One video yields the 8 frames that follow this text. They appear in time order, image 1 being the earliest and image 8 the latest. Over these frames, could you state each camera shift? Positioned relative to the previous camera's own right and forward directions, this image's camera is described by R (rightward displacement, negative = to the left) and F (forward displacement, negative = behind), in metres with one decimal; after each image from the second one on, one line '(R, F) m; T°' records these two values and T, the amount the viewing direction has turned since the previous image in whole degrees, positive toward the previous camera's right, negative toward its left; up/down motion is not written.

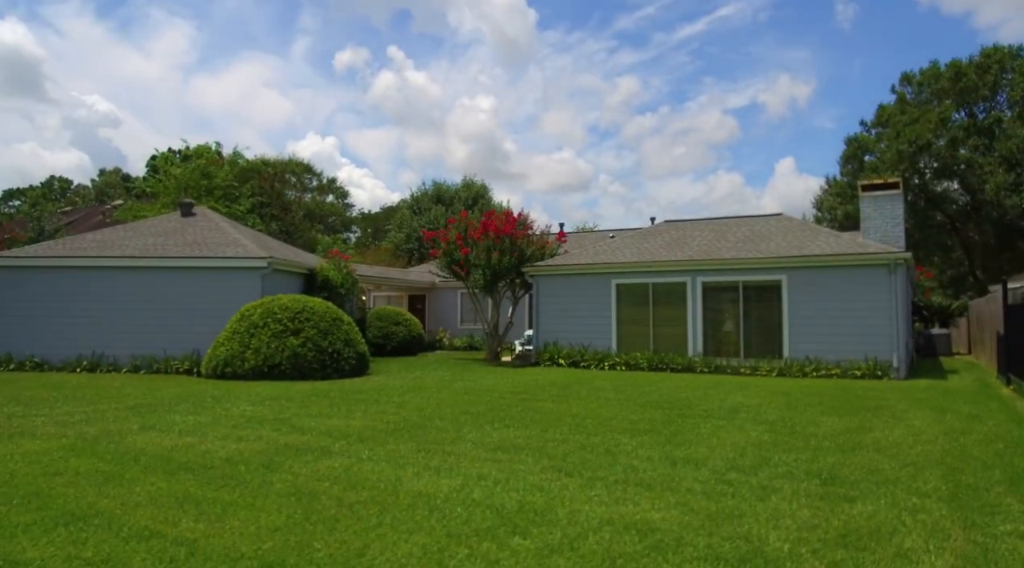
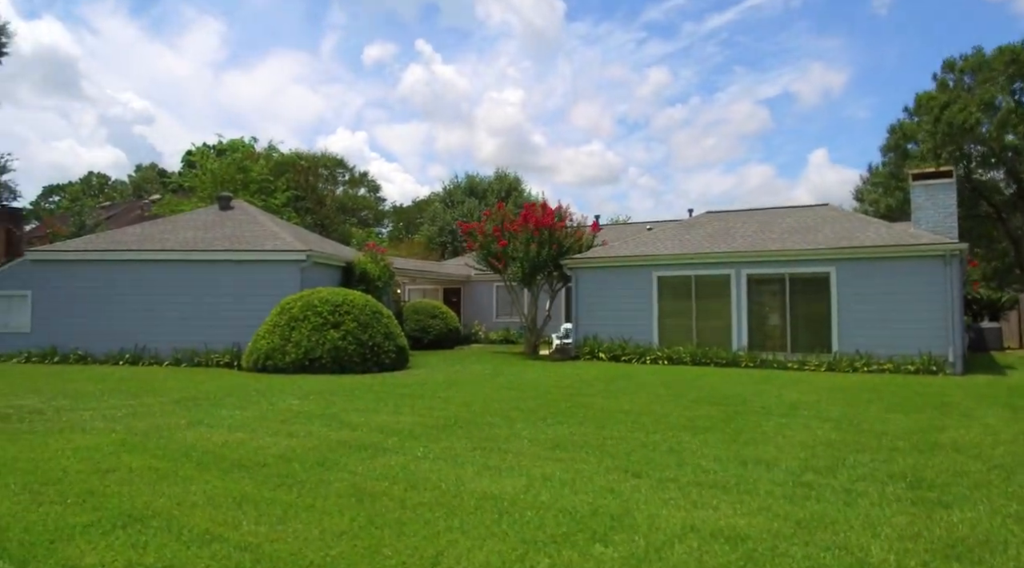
(-0.3, +0.3) m; -2°
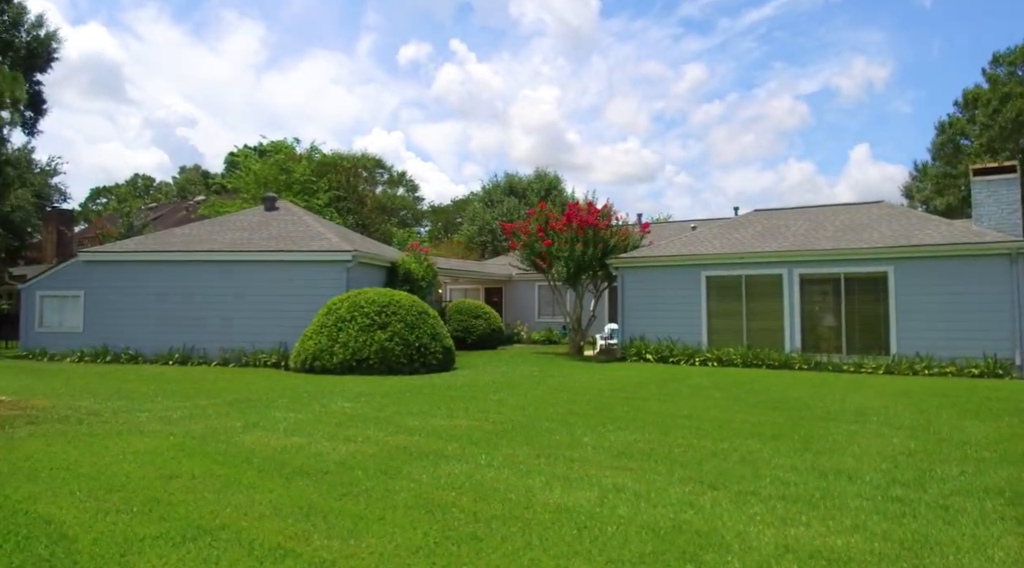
(-0.3, +0.2) m; -3°
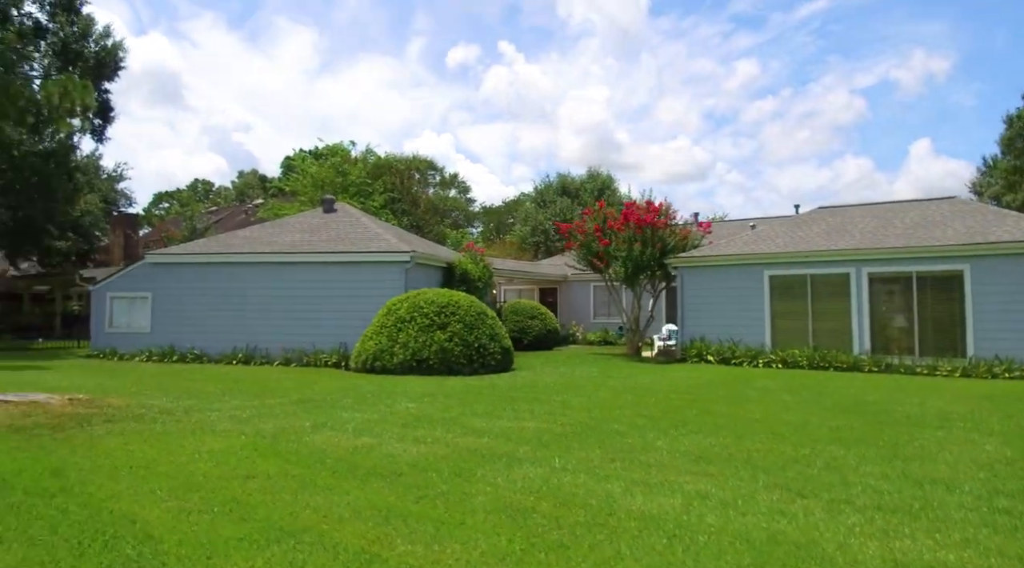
(-0.2, +0.1) m; -4°
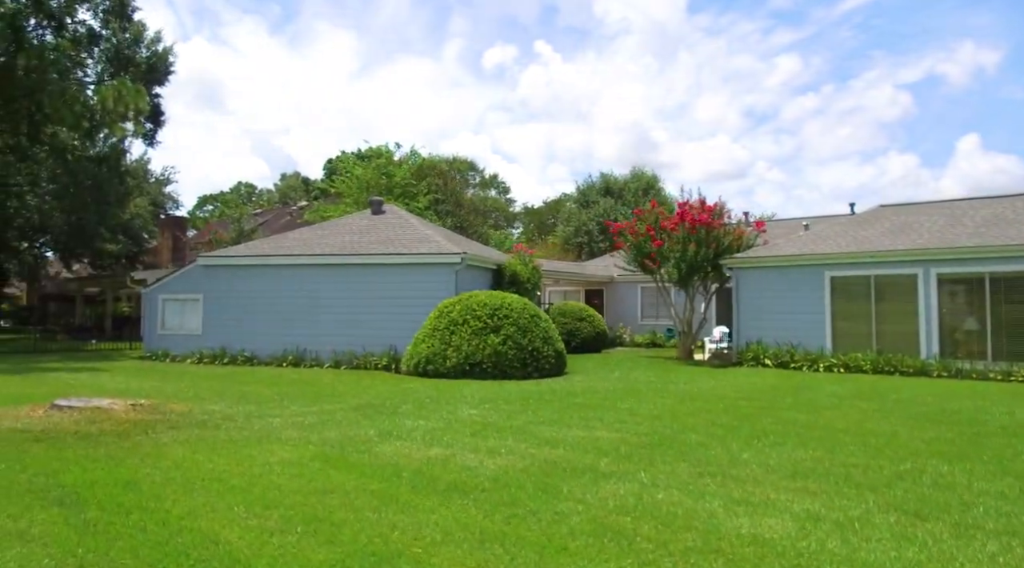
(-0.4, +0.3) m; -3°
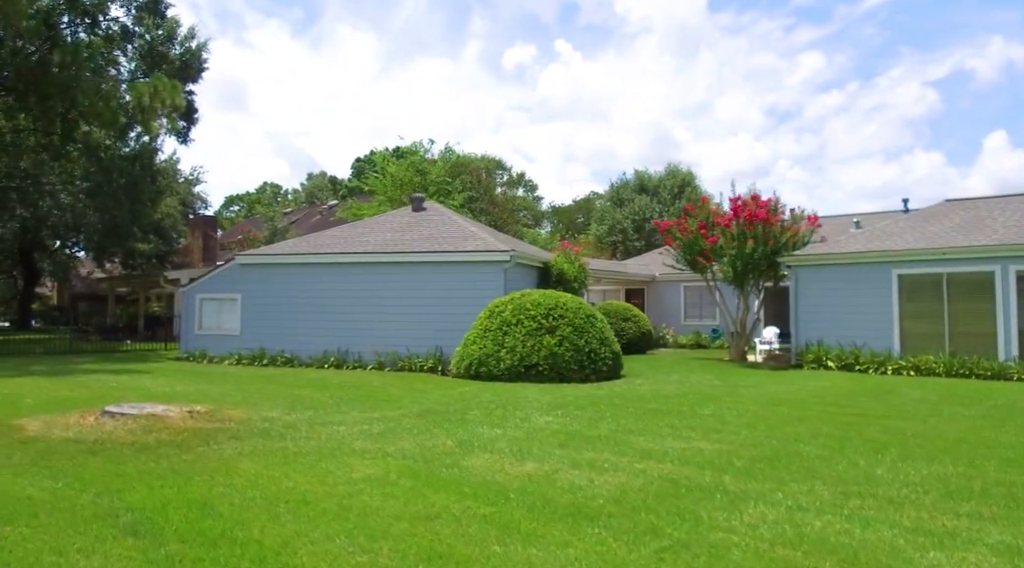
(-0.7, +0.7) m; -1°
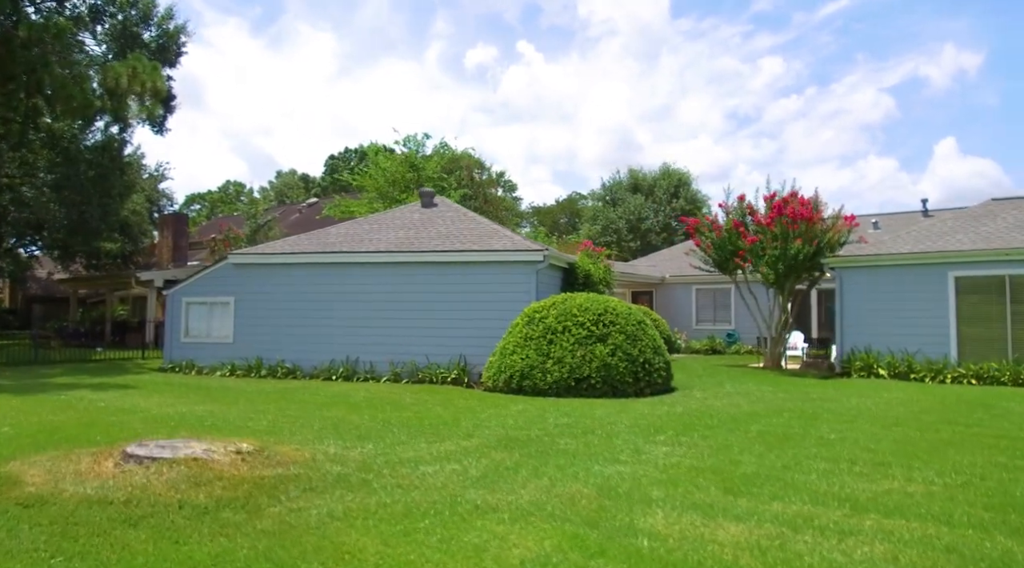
(-1.4, +1.5) m; +3°
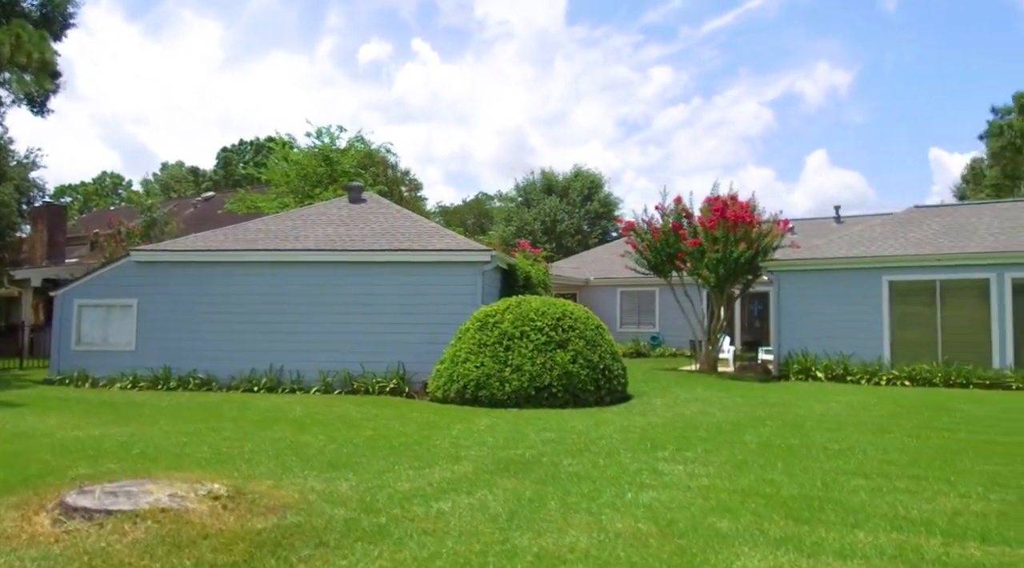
(-0.9, +0.9) m; +8°
